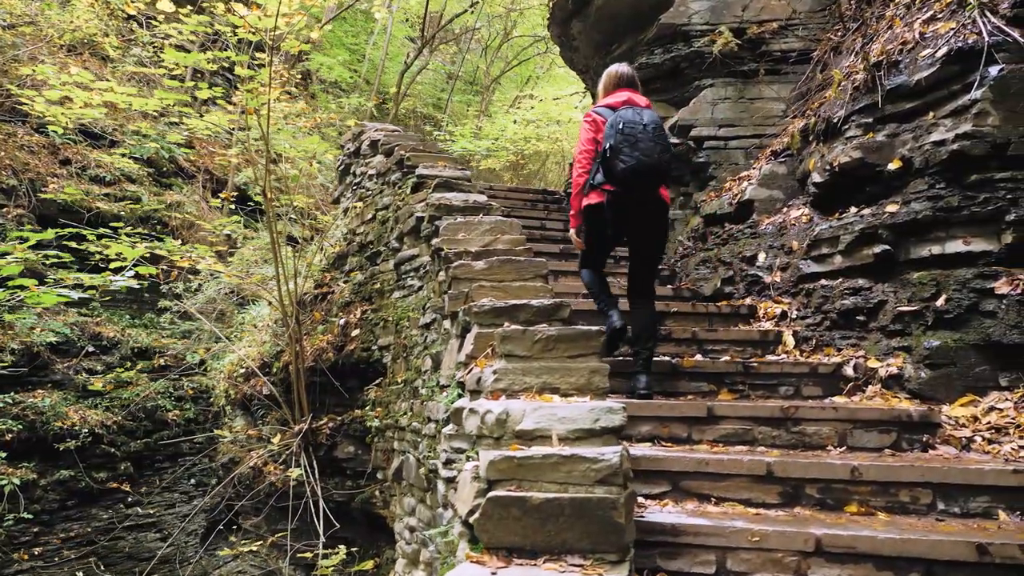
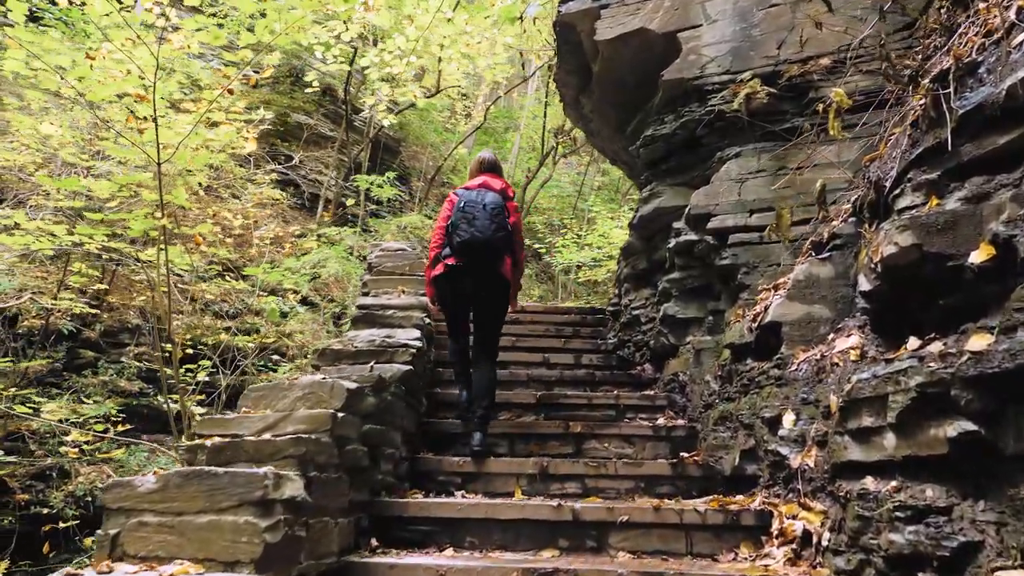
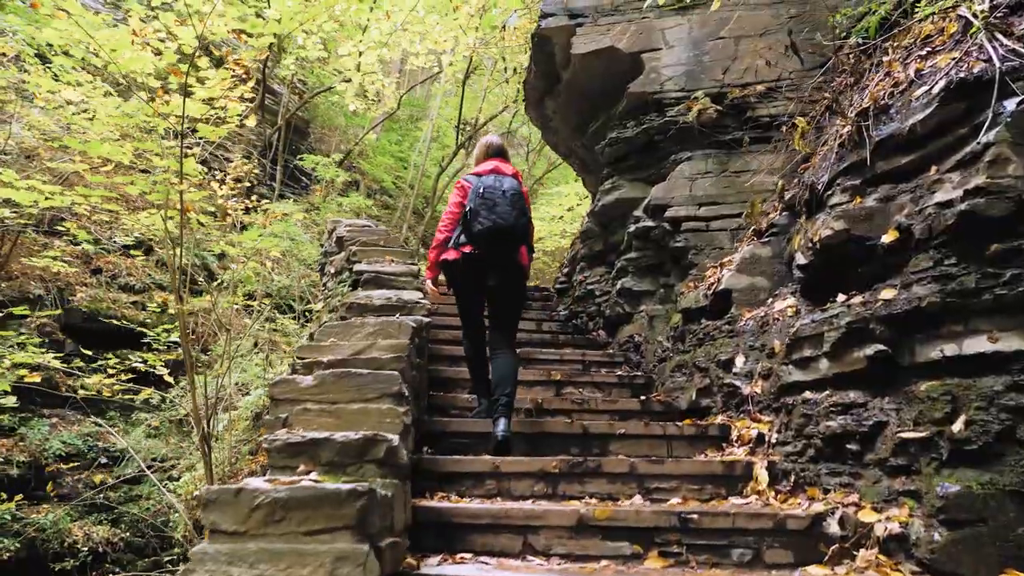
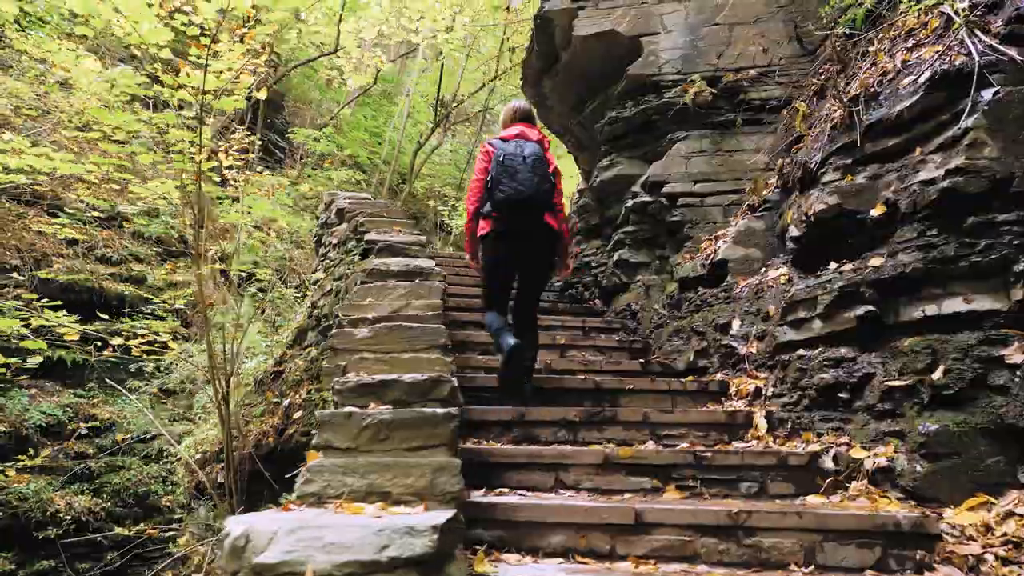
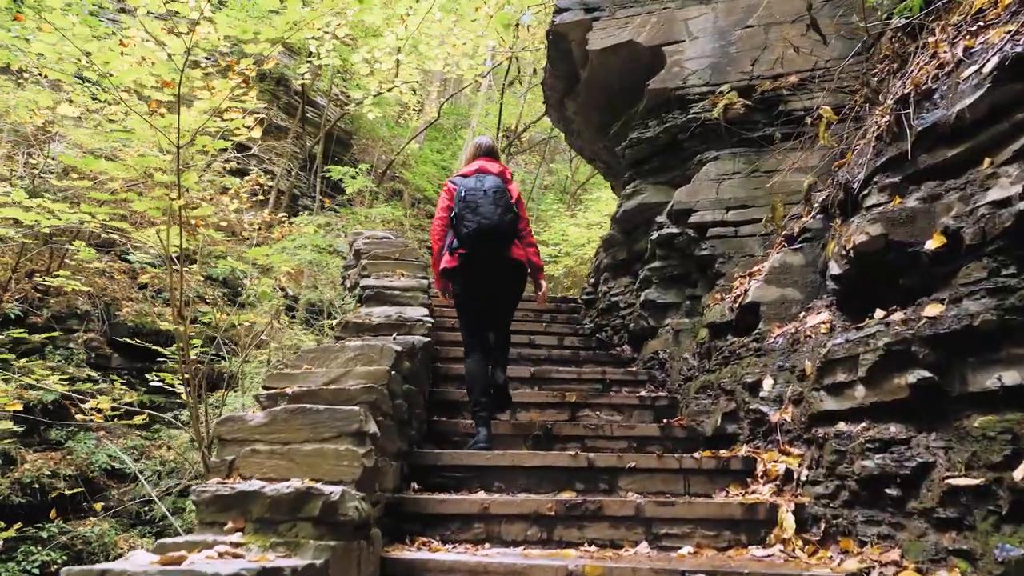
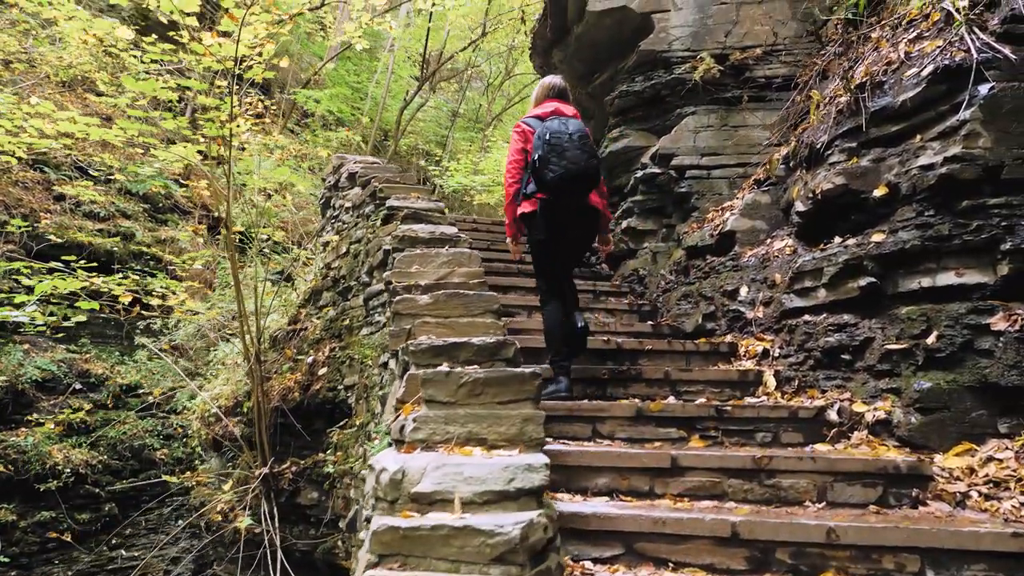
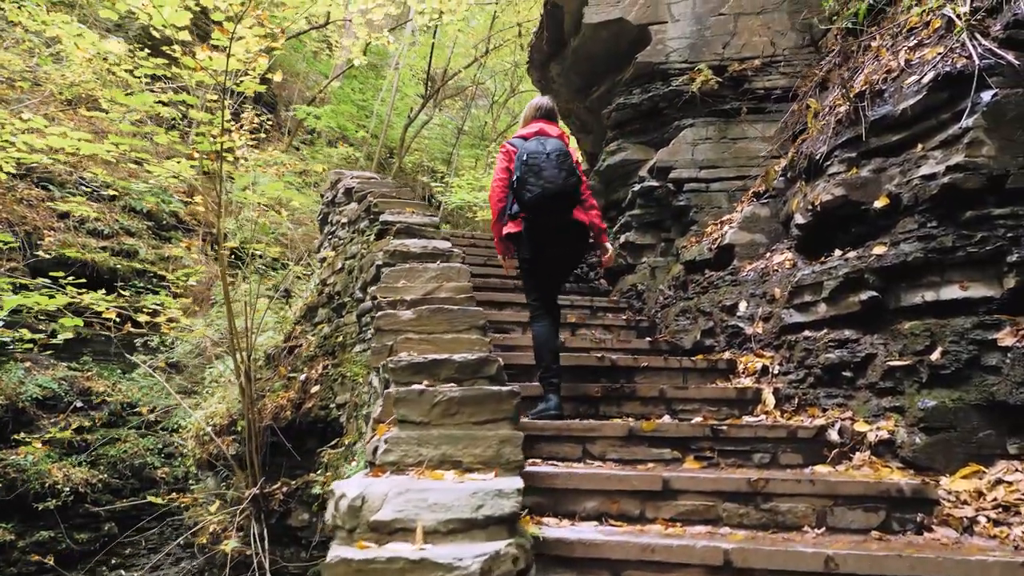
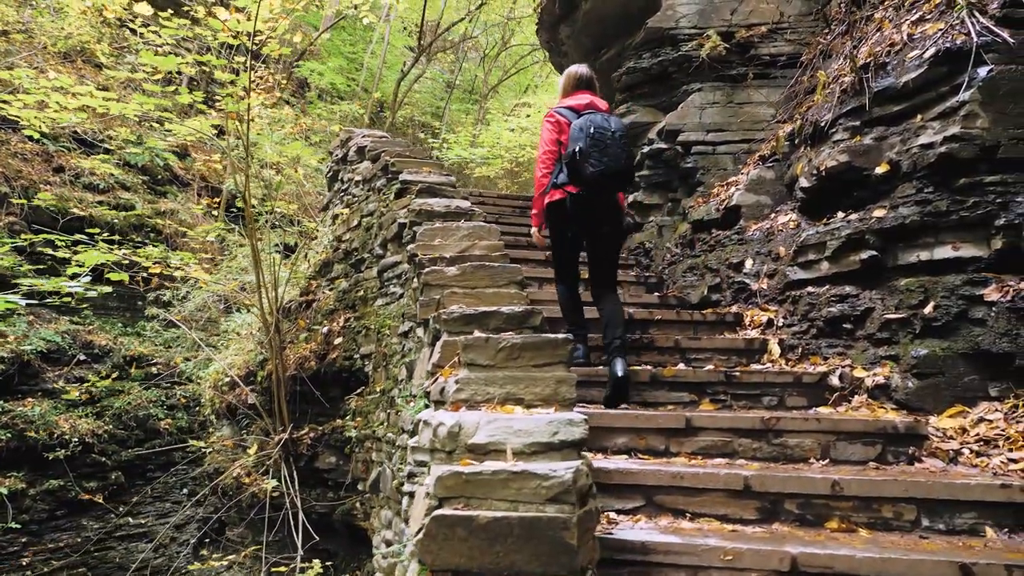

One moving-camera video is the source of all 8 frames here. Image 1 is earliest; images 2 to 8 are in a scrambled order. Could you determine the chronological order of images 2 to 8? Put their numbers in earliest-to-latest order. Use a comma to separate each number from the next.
8, 6, 7, 4, 3, 5, 2
